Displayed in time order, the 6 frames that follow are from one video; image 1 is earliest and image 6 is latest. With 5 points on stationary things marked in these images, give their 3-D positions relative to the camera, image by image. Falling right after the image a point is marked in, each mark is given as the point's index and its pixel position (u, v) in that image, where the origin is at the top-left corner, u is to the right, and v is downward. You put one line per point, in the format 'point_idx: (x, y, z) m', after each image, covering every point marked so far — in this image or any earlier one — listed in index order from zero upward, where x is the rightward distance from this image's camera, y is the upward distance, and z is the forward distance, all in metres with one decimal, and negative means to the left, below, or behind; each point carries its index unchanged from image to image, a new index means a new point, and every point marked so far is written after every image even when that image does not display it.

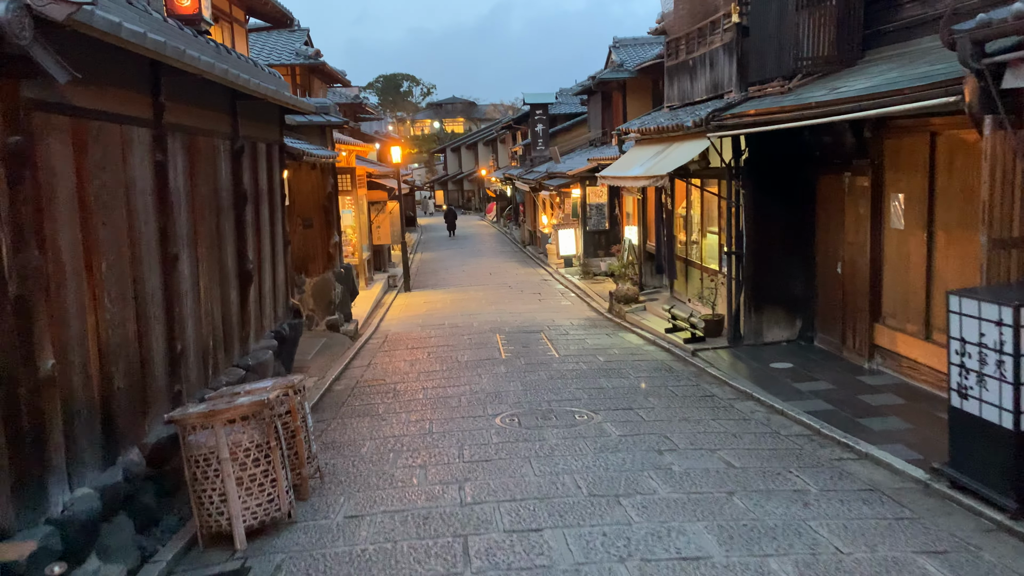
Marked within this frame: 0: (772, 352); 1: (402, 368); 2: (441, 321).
0: (+3.9, -1.0, +11.7) m
1: (-1.7, -1.2, +12.0) m
2: (-1.6, -0.7, +17.2) m
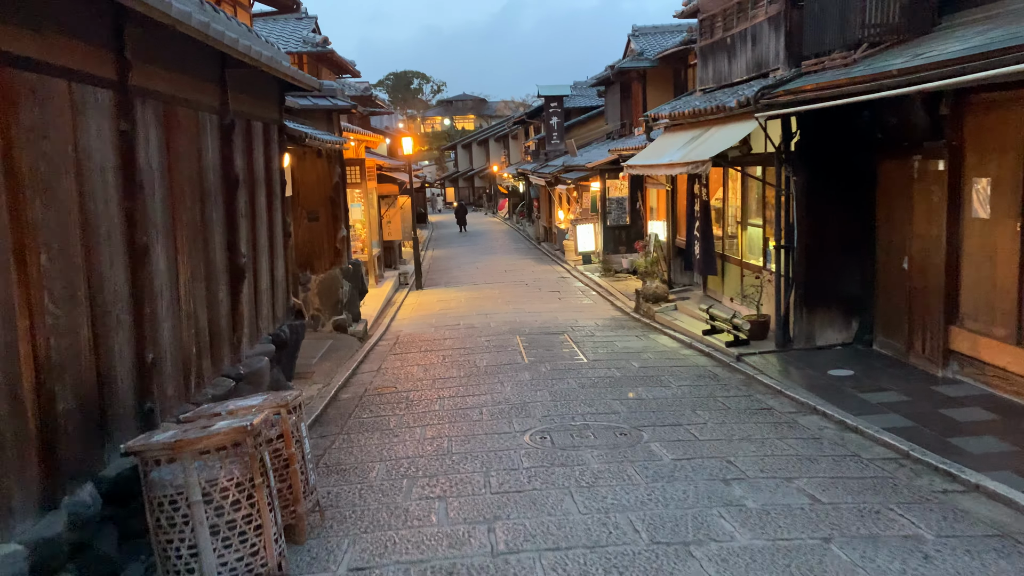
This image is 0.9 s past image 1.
0: (+4.2, -0.9, +10.5) m
1: (-1.4, -1.2, +10.9) m
2: (-1.2, -0.7, +16.1) m
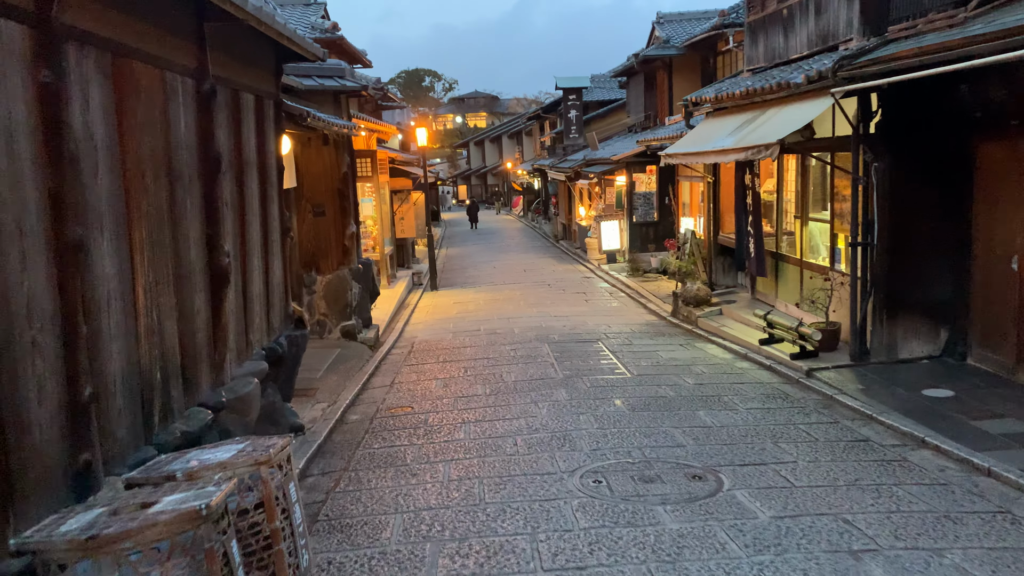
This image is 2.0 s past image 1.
0: (+4.6, -1.0, +9.0) m
1: (-0.9, -1.2, +9.4) m
2: (-0.7, -0.7, +14.6) m
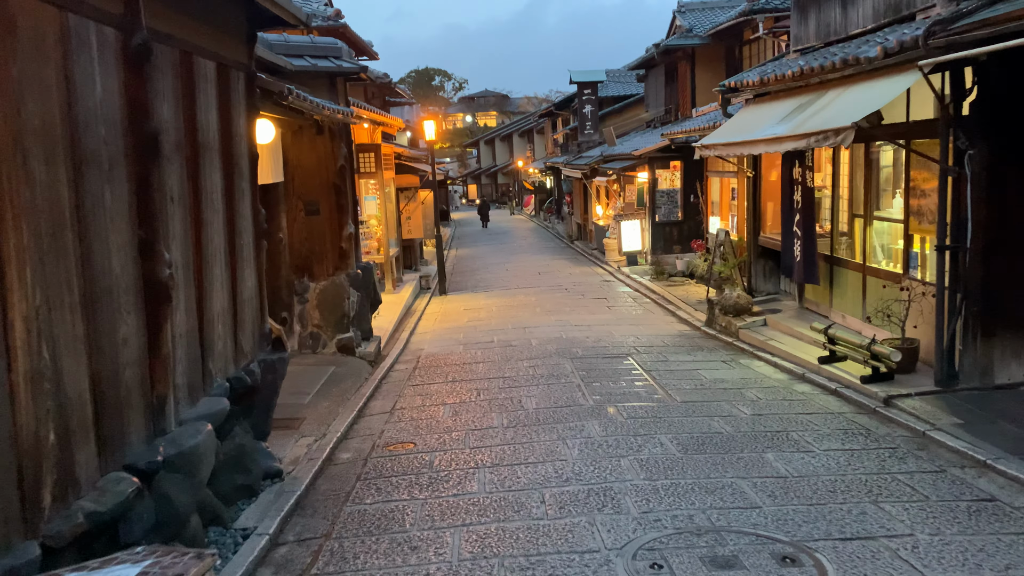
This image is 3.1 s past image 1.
0: (+4.8, -1.1, +7.4) m
1: (-0.7, -1.4, +8.0) m
2: (-0.4, -0.8, +13.2) m
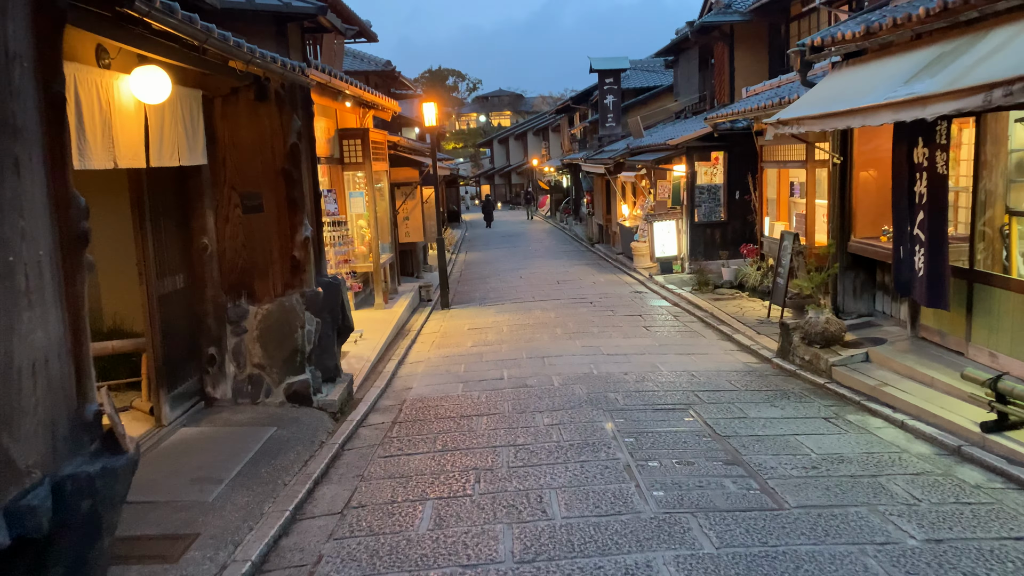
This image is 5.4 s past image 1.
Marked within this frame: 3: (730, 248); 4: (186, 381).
0: (+4.9, -1.4, +4.3) m
1: (-0.6, -1.6, +5.0) m
2: (-0.2, -1.1, +10.2) m
3: (+5.2, +0.9, +18.5) m
4: (-3.1, -0.9, +7.4) m
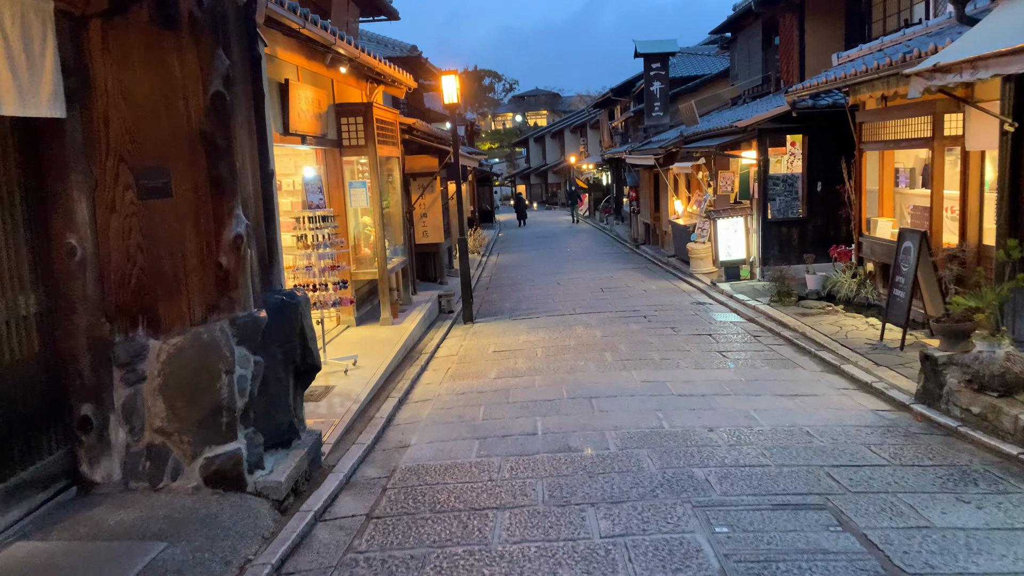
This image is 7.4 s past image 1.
0: (+5.0, -1.5, +1.3) m
1: (-0.5, -1.8, +2.2) m
2: (+0.1, -1.3, +7.4) m
3: (+5.9, +0.7, +15.4) m
4: (-2.9, -1.1, +4.8) m
